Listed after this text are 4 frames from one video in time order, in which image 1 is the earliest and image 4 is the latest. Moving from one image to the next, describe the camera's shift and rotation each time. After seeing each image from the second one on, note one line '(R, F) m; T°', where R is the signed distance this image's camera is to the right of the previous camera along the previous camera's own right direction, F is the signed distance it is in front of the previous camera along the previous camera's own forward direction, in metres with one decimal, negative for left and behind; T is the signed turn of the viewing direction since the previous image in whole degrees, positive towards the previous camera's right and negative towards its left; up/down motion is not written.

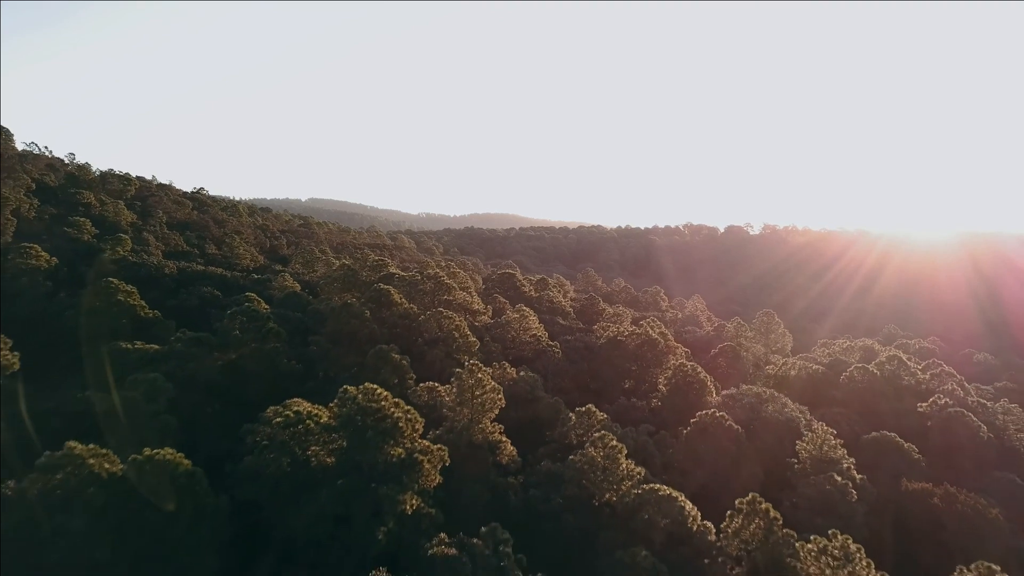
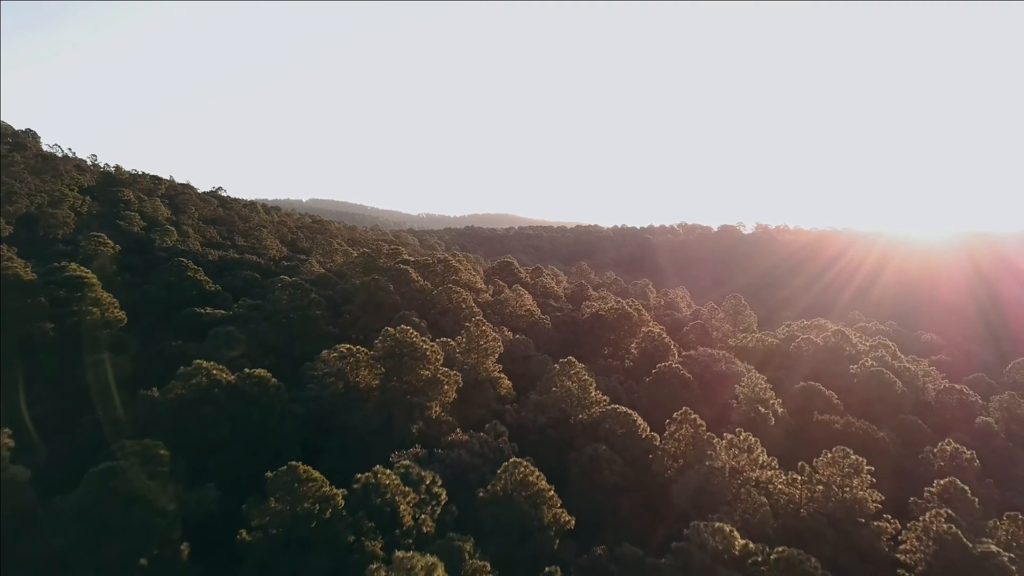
(+0.2, -8.3) m; 0°
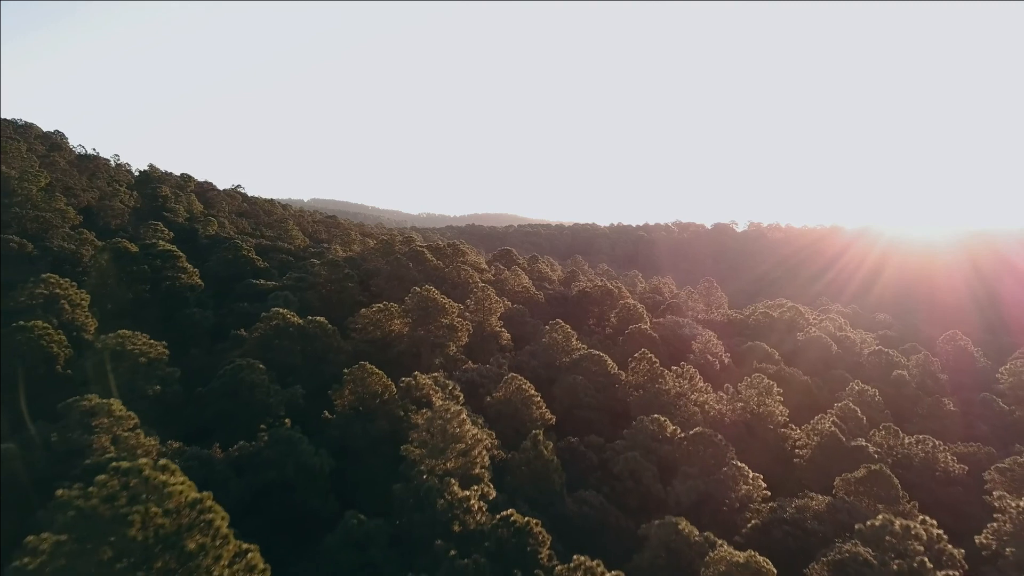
(+0.1, -9.3) m; 0°
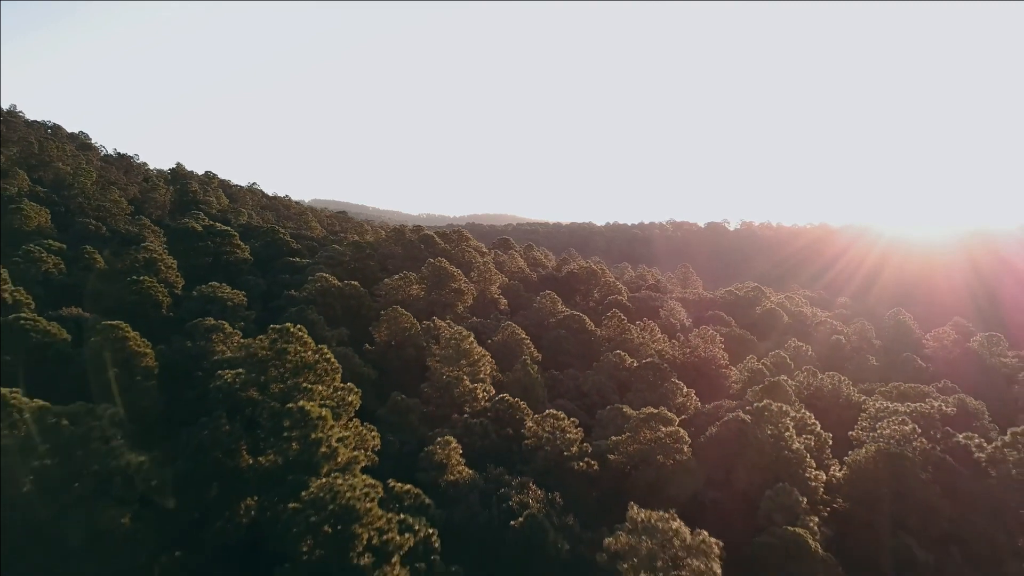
(+0.3, -9.4) m; 0°
